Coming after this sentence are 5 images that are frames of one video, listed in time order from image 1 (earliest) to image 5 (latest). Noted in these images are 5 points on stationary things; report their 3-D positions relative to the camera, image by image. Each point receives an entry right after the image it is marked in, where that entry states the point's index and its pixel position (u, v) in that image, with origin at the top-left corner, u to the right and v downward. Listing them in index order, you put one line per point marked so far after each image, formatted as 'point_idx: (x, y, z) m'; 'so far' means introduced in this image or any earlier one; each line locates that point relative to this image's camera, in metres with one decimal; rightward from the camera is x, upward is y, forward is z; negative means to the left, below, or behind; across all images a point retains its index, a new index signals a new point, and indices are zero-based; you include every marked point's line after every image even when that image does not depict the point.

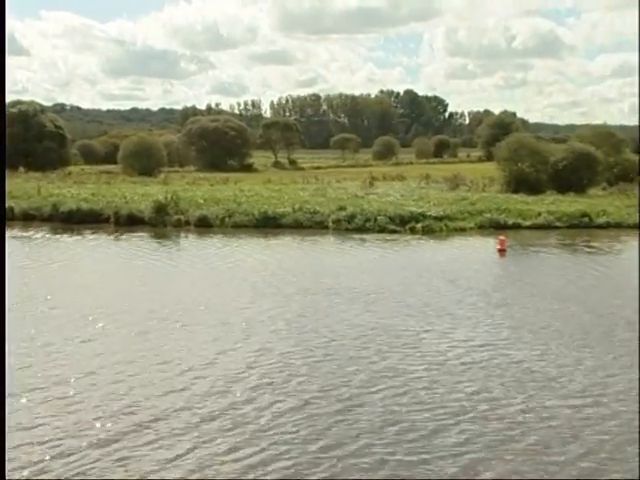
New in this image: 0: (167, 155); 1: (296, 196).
0: (-1.0, +0.6, +5.5) m
1: (-0.2, +0.4, +7.4) m
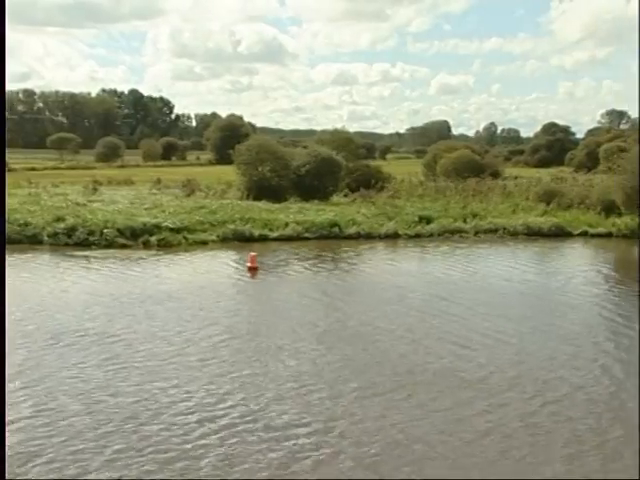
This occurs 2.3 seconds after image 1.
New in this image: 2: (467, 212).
0: (-2.5, +0.4, +3.9) m
1: (-2.3, +0.2, +5.9) m
2: (+2.3, +0.4, +12.7) m
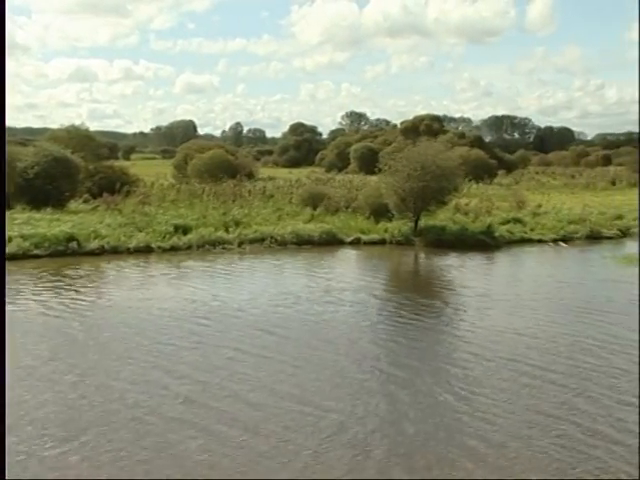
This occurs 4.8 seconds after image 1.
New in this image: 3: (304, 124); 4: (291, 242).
0: (-3.3, +0.2, +1.9) m
1: (-3.7, 0.0, +3.9) m
2: (-1.3, +0.3, +11.8) m
3: (-0.2, +1.5, +10.5) m
4: (-0.4, -0.1, +11.7) m
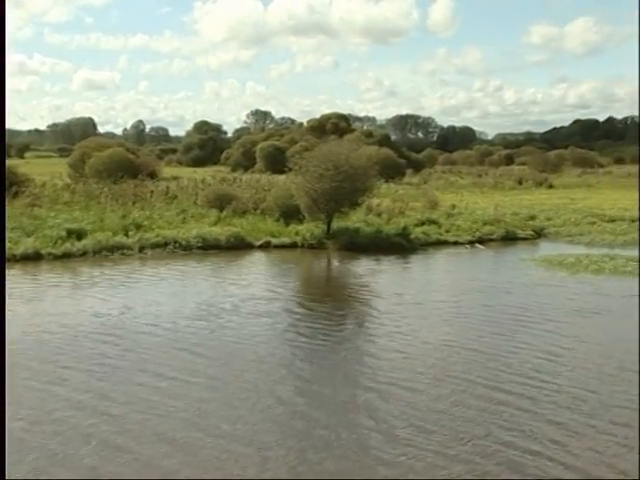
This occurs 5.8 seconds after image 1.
0: (-3.4, +0.2, +1.2) m
1: (-4.0, 0.0, +3.1) m
2: (-2.6, +0.3, +11.2) m
3: (-1.3, +1.4, +10.0) m
4: (-1.7, -0.1, +11.2) m
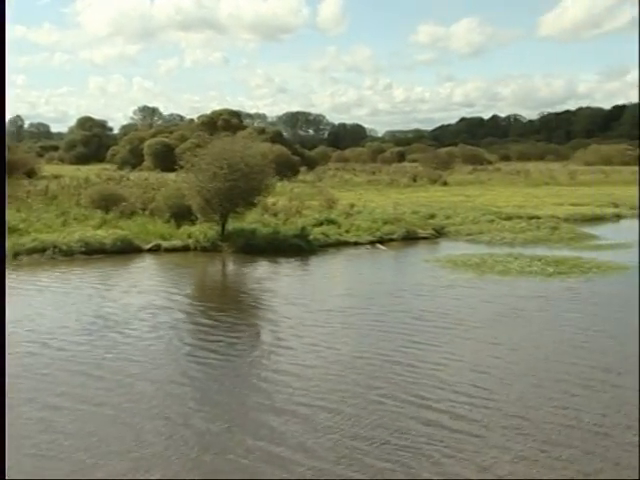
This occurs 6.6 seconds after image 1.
0: (-3.5, +0.1, +0.4) m
1: (-4.3, -0.1, +2.2) m
2: (-4.0, +0.2, +10.4) m
3: (-2.6, +1.4, +9.4) m
4: (-3.1, -0.1, +10.6) m
